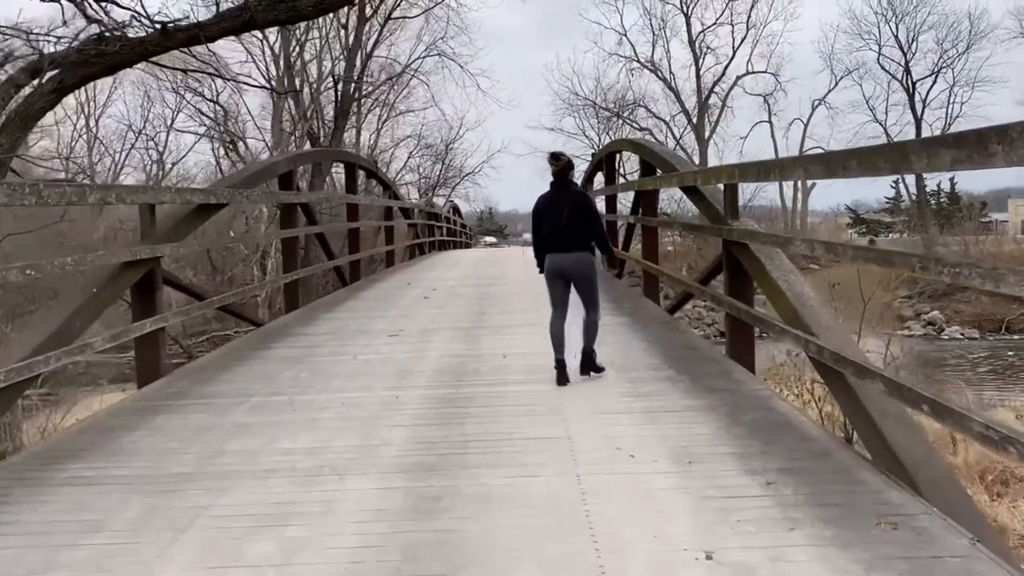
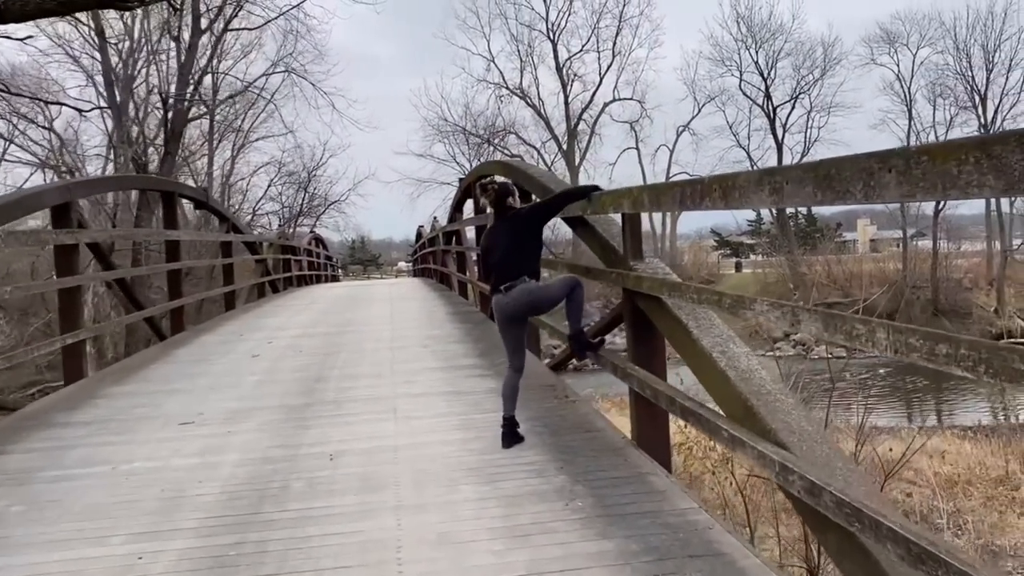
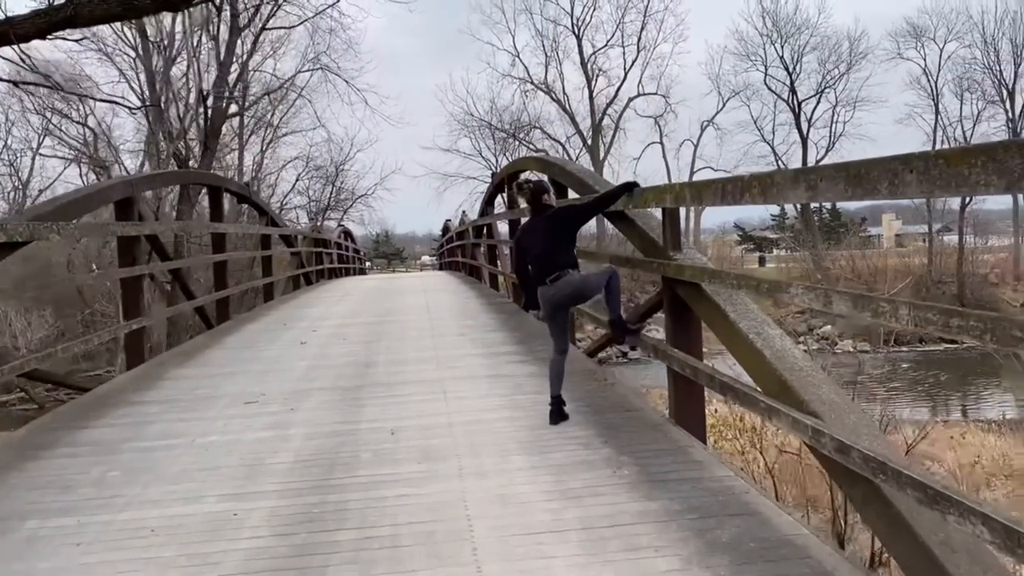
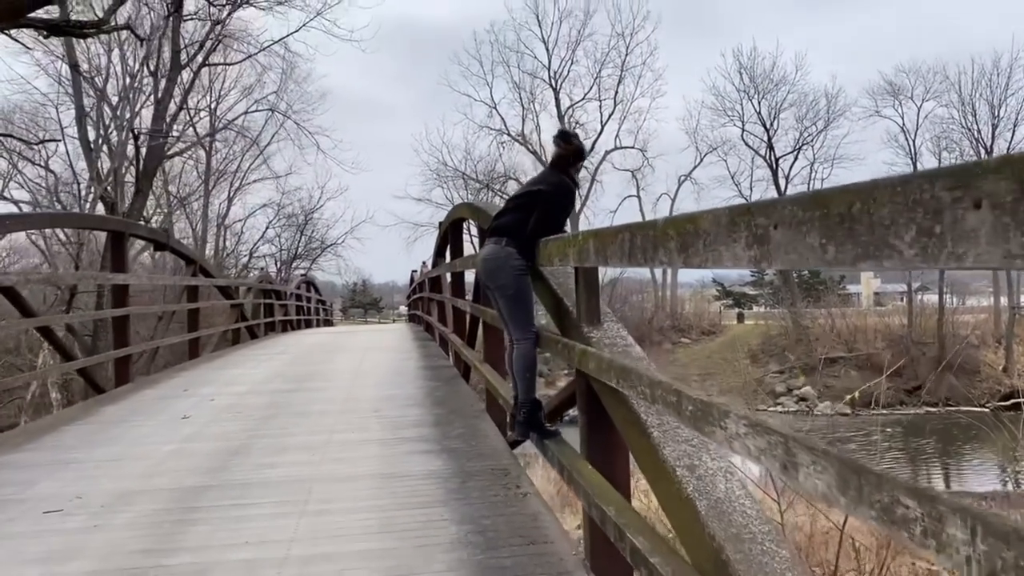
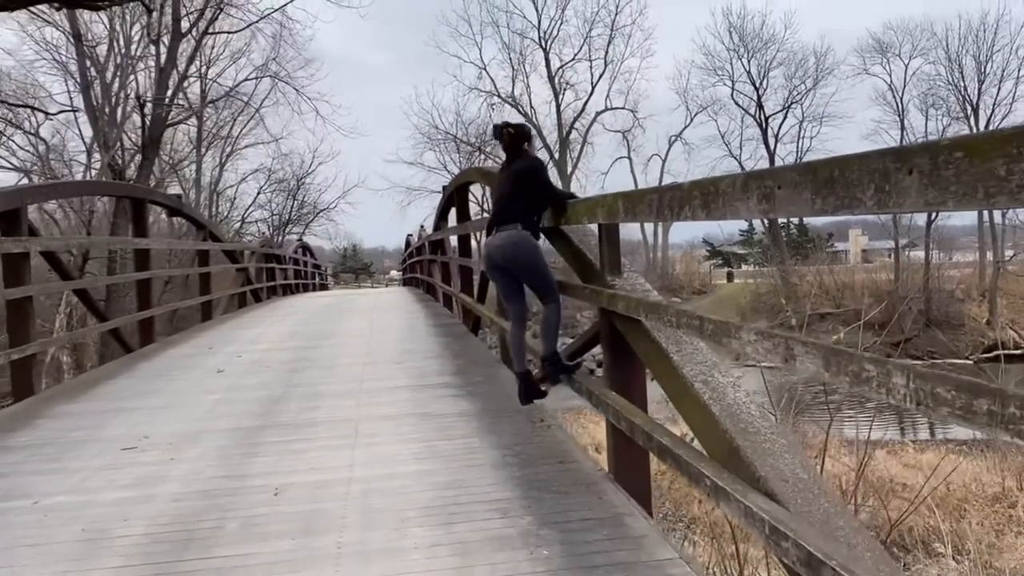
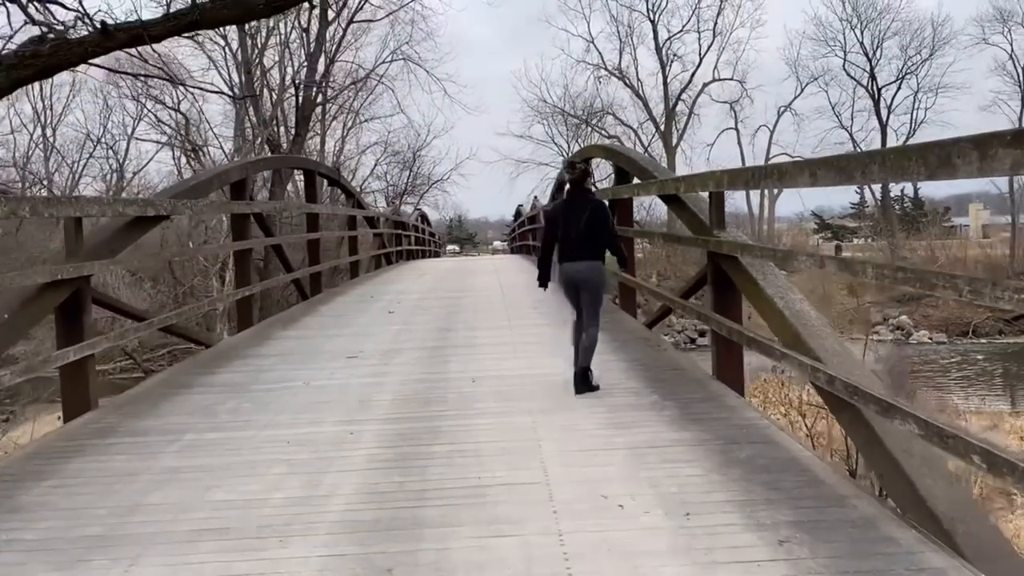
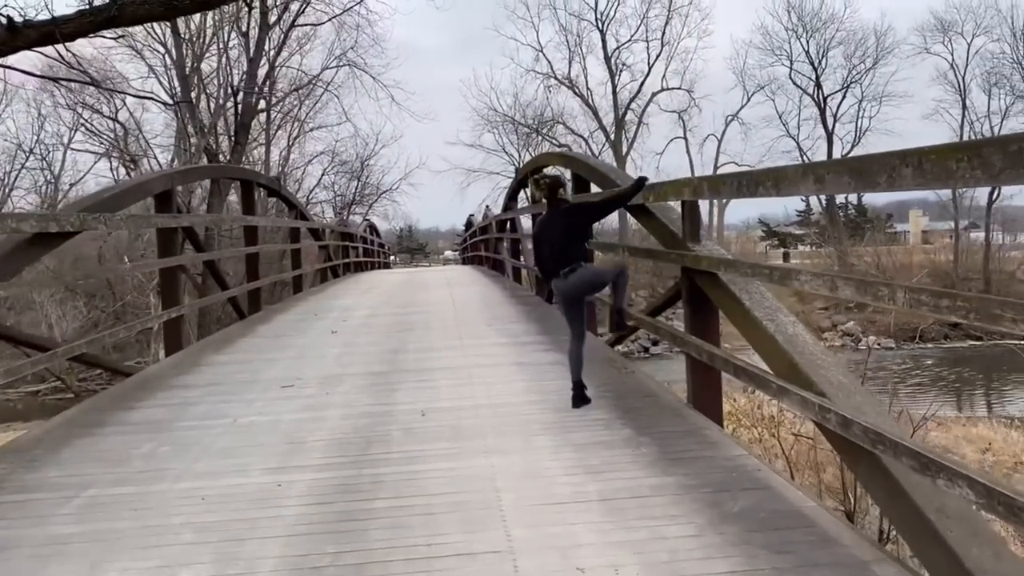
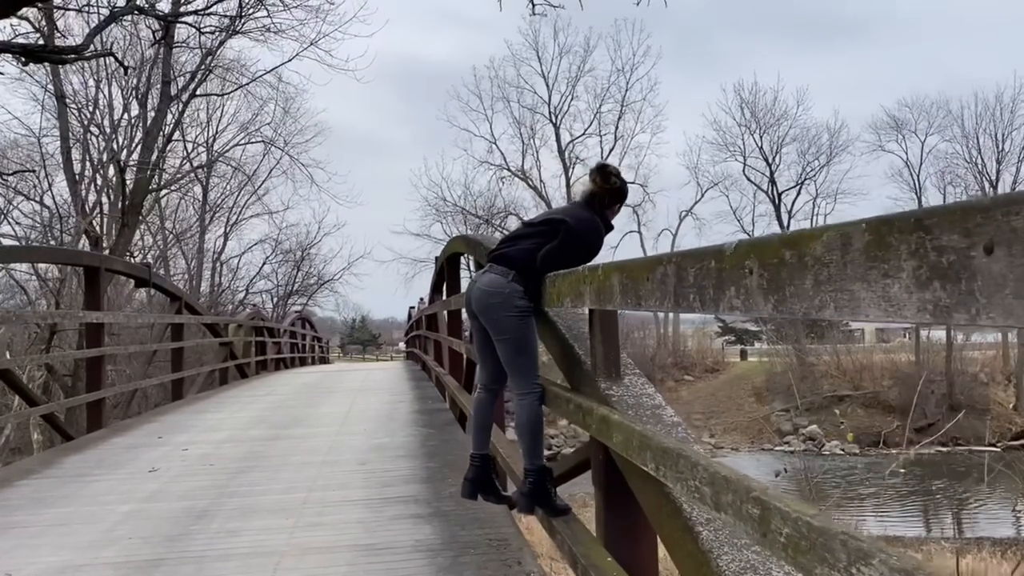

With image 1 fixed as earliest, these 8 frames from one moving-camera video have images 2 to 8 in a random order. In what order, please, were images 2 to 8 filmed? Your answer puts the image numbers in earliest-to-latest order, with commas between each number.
6, 7, 3, 2, 5, 4, 8
